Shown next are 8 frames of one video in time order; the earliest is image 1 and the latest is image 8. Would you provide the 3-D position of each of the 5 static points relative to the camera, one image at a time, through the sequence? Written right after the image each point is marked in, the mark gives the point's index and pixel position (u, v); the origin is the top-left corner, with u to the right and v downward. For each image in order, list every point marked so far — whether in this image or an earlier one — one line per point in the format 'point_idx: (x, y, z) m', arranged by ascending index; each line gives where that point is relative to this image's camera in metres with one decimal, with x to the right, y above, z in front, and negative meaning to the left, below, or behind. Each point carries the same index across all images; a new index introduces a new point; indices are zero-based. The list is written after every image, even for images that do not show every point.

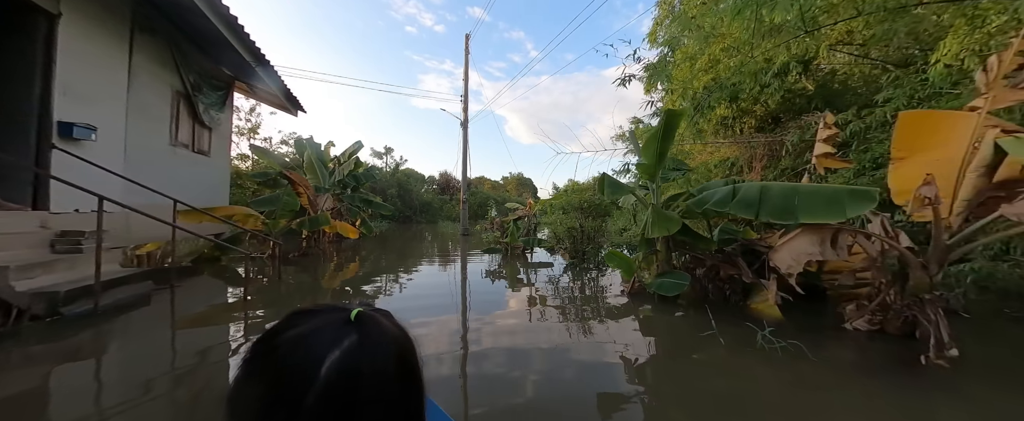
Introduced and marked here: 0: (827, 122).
0: (+3.5, +1.0, +3.4) m
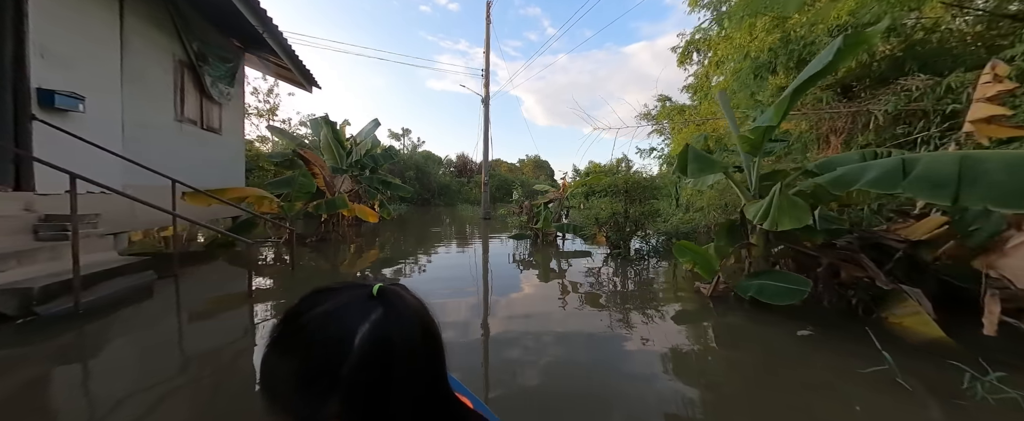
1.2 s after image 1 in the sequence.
0: (+4.0, +1.1, +2.5) m
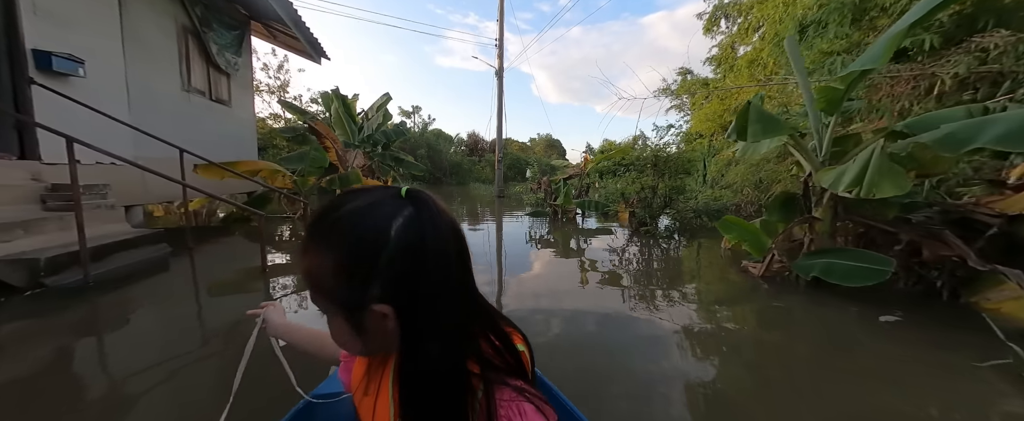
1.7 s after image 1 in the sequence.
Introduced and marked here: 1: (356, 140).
0: (+4.2, +1.3, +2.0) m
1: (-4.0, +1.8, +7.8) m
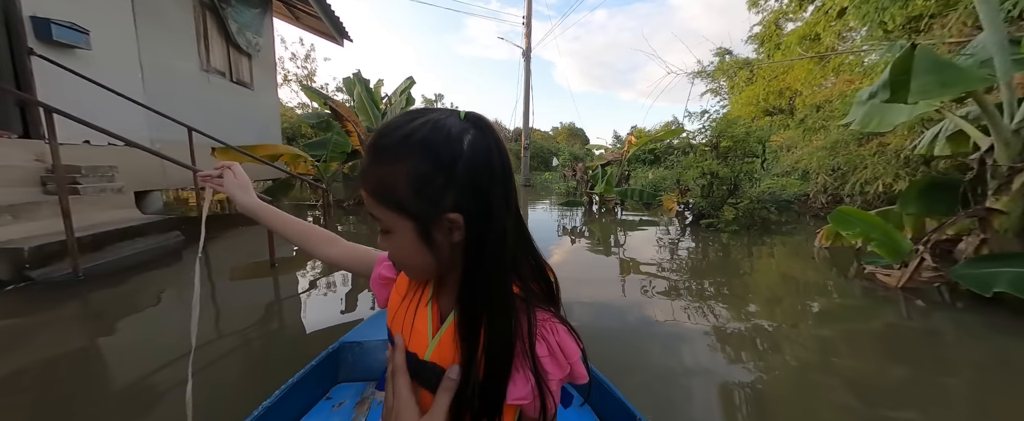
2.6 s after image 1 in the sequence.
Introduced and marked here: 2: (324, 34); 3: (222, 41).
0: (+4.6, +1.4, +1.2) m
1: (-3.3, +2.1, +7.5) m
2: (-4.7, +4.4, +7.5) m
3: (-4.6, +2.7, +4.7) m
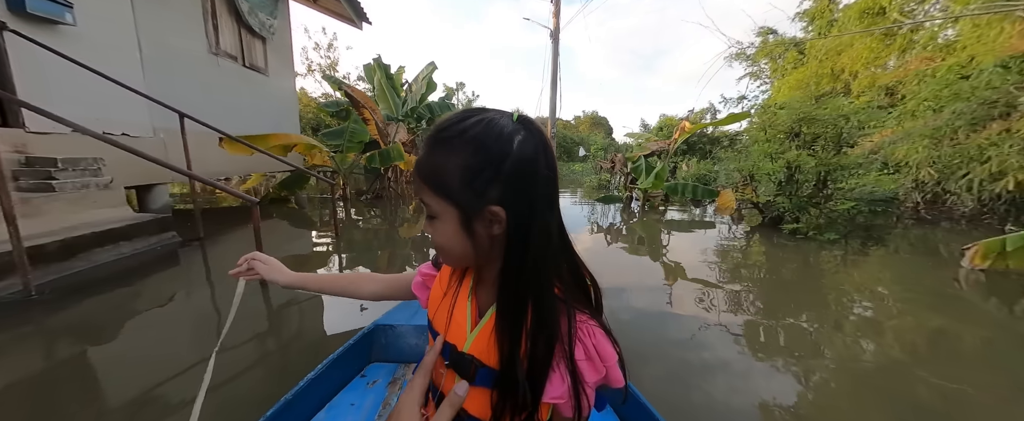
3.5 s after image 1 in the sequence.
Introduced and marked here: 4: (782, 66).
0: (+4.8, +1.3, +0.4) m
1: (-2.7, +2.2, +7.1) m
2: (-4.0, +4.6, +7.1) m
3: (-4.1, +2.7, +4.4) m
4: (+10.9, +5.8, +12.4) m
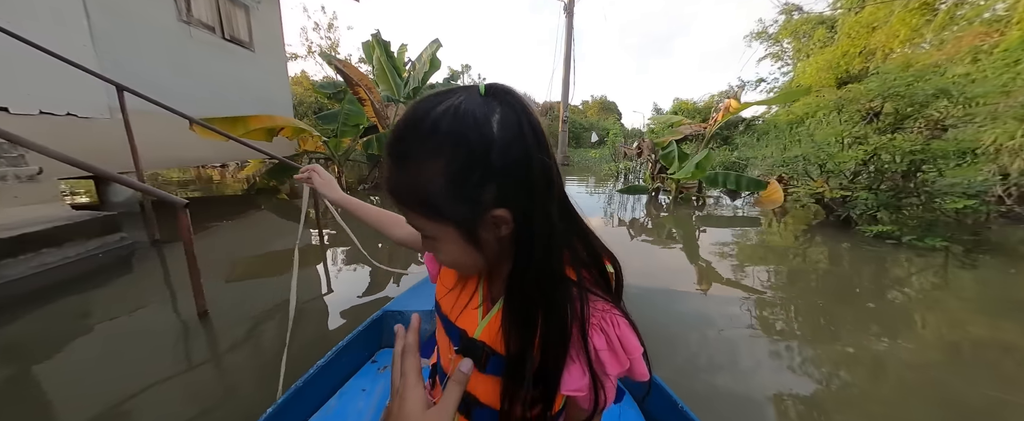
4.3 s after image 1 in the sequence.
0: (+4.9, +1.1, -0.3) m
1: (-2.4, +2.4, +6.5) m
2: (-3.8, +4.8, +6.5) m
3: (-3.9, +2.9, +3.9) m
4: (+11.2, +6.2, +11.4) m
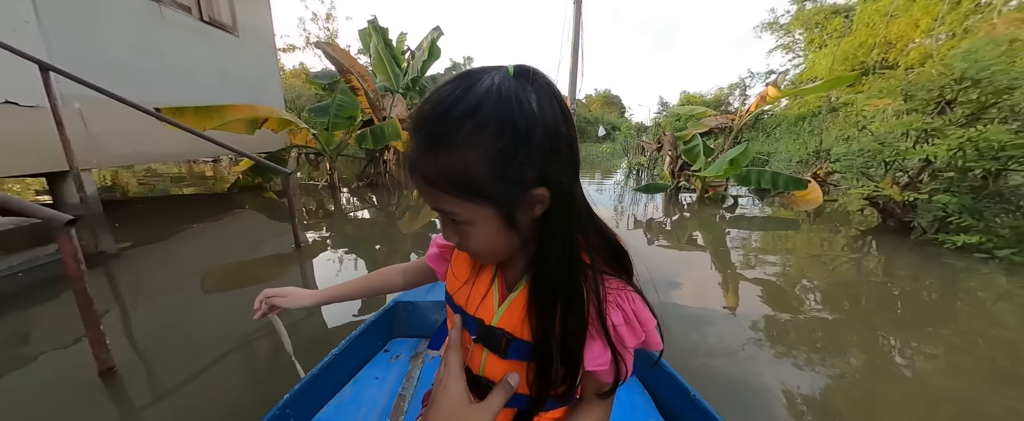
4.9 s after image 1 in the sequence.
0: (+5.0, +1.1, -0.7) m
1: (-2.3, +2.5, +6.2) m
2: (-3.7, +4.9, +6.1) m
3: (-3.8, +2.9, +3.5) m
4: (+11.4, +6.3, +10.9) m
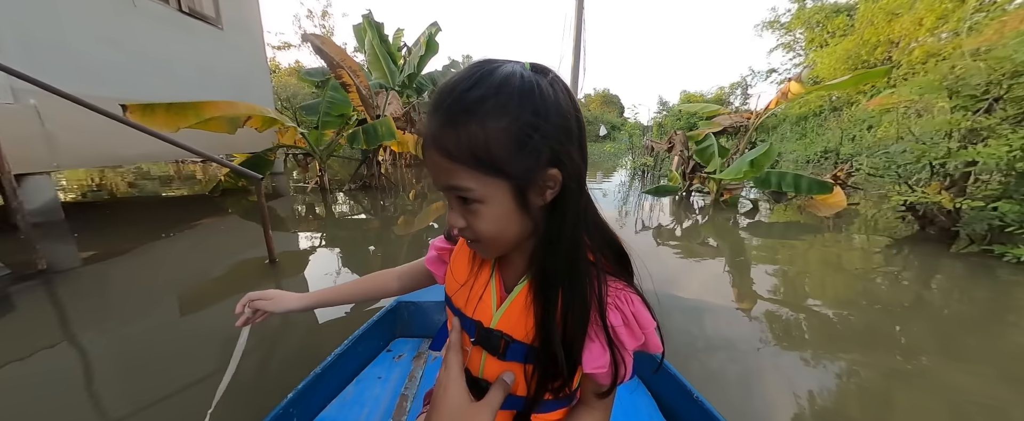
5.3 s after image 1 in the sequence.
0: (+5.0, +1.0, -0.9) m
1: (-2.3, +2.4, +5.9) m
2: (-3.7, +4.8, +5.9) m
3: (-3.8, +2.8, +3.2) m
4: (+11.3, +6.3, +10.7) m
